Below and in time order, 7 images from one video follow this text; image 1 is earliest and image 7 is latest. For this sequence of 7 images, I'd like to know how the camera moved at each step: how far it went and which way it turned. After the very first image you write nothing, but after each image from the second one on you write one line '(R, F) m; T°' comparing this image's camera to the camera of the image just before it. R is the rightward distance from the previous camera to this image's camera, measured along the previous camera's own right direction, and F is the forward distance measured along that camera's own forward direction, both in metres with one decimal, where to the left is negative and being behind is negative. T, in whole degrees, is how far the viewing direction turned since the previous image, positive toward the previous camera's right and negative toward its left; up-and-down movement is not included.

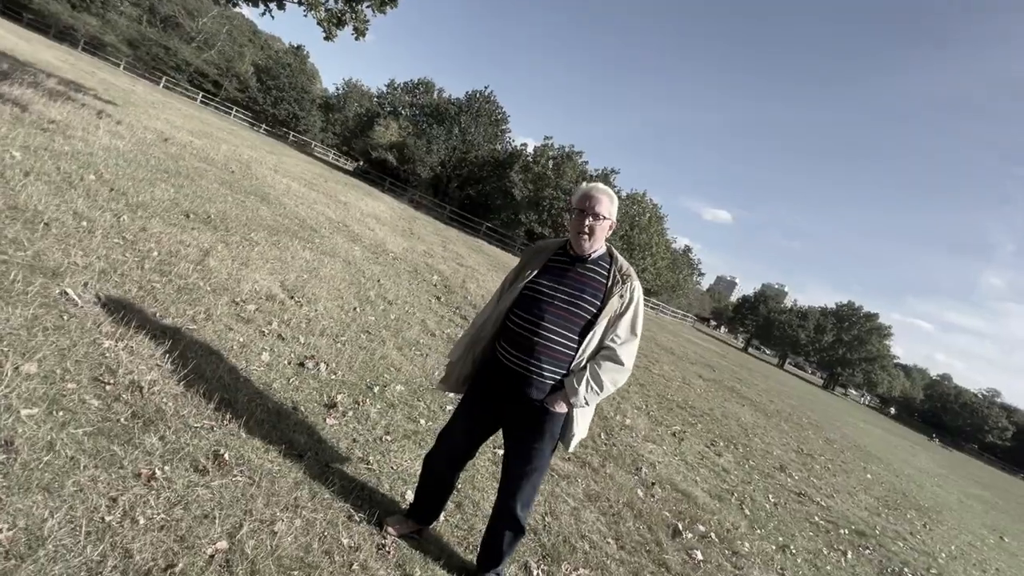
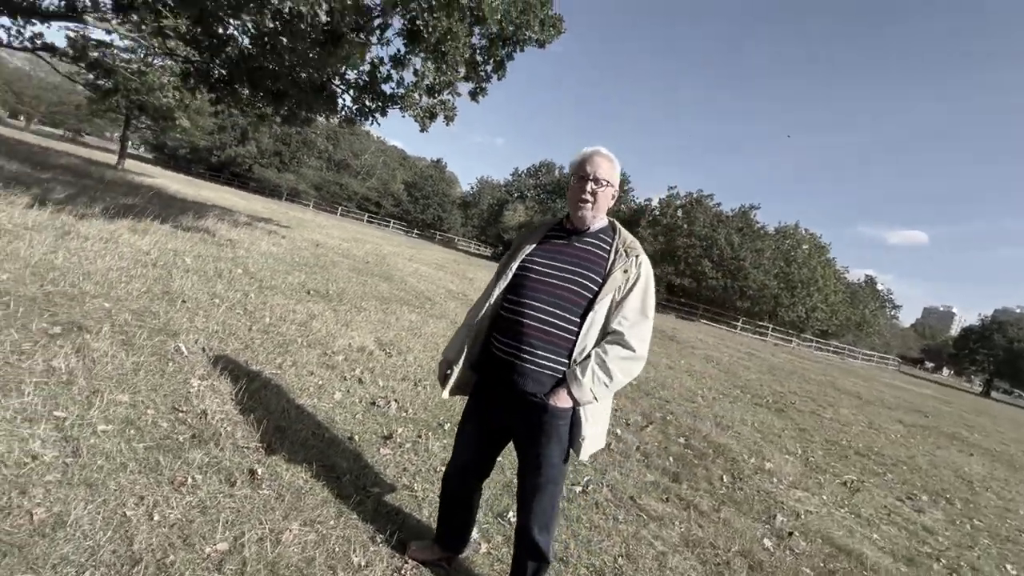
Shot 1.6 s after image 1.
(+0.9, +0.4) m; -17°
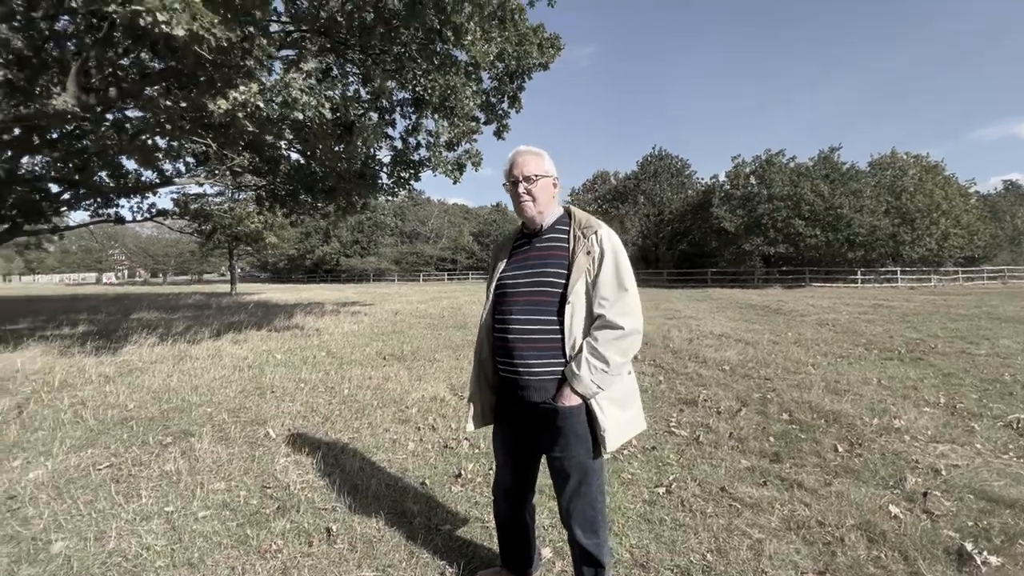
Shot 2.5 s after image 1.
(+0.6, 0.0) m; -10°
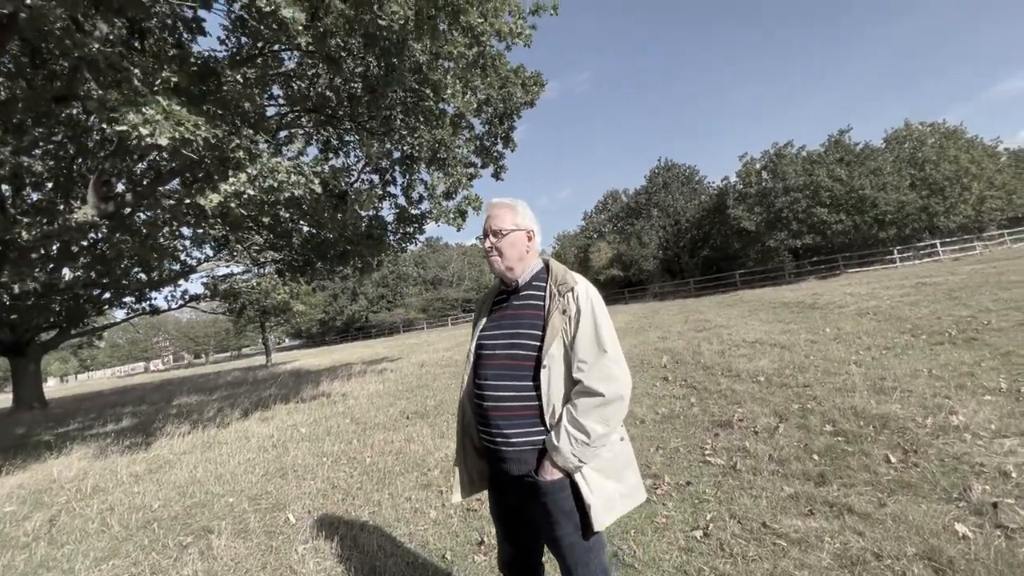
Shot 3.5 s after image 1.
(+0.3, +0.1) m; -3°
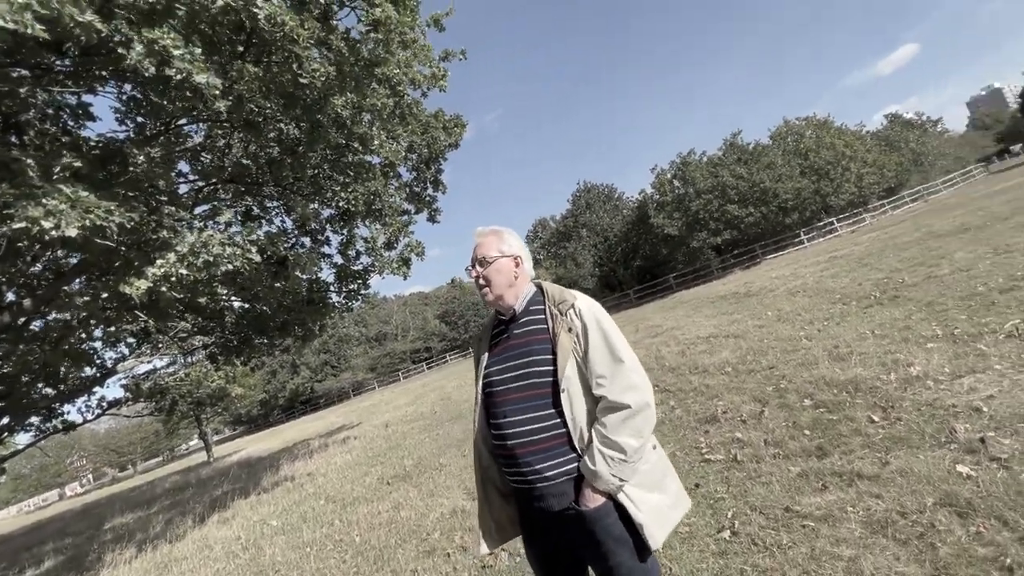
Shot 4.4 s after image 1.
(-0.3, +0.1) m; +7°
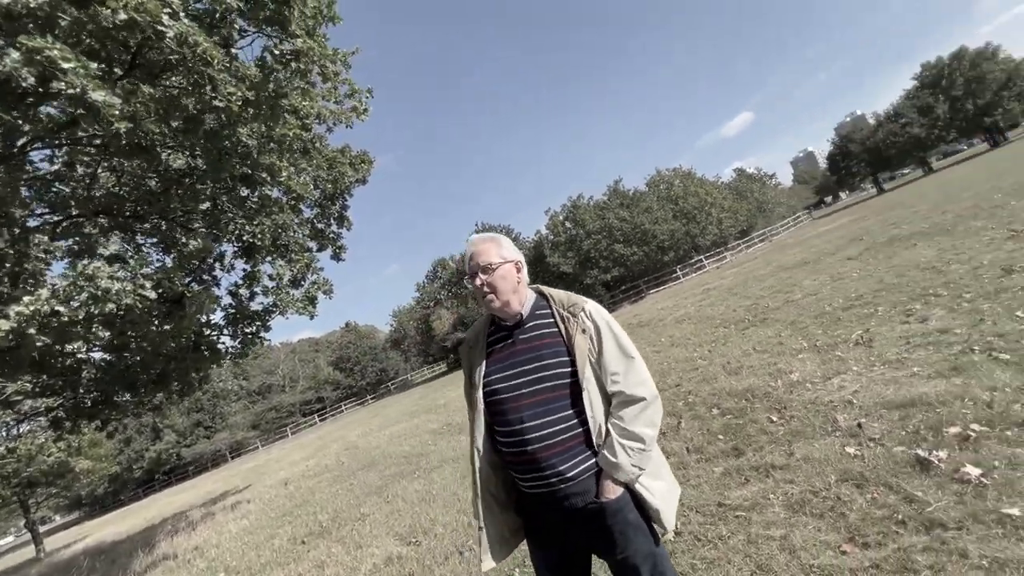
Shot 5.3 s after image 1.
(-0.4, 0.0) m; +12°
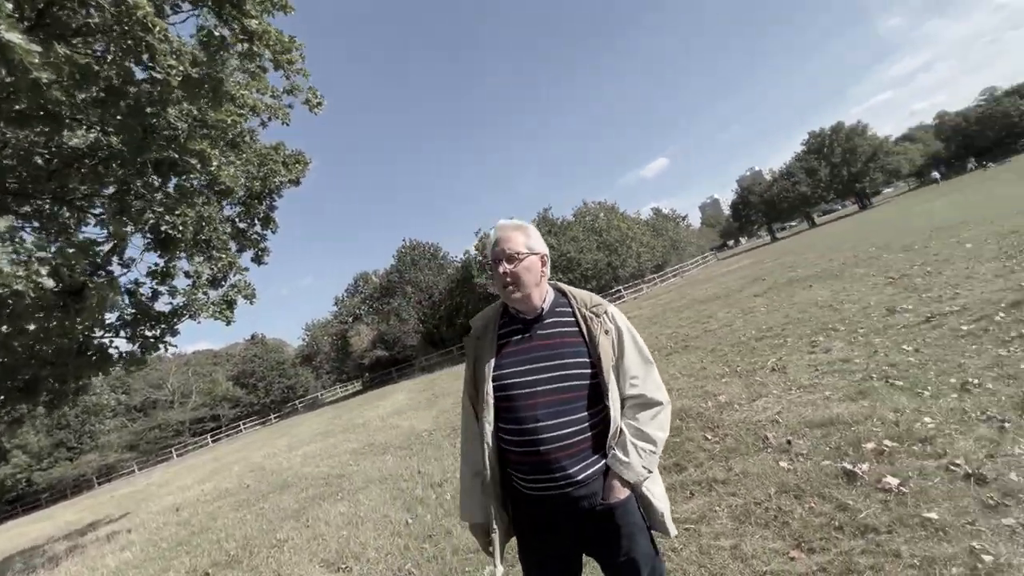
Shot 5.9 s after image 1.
(-0.4, +0.1) m; +9°
